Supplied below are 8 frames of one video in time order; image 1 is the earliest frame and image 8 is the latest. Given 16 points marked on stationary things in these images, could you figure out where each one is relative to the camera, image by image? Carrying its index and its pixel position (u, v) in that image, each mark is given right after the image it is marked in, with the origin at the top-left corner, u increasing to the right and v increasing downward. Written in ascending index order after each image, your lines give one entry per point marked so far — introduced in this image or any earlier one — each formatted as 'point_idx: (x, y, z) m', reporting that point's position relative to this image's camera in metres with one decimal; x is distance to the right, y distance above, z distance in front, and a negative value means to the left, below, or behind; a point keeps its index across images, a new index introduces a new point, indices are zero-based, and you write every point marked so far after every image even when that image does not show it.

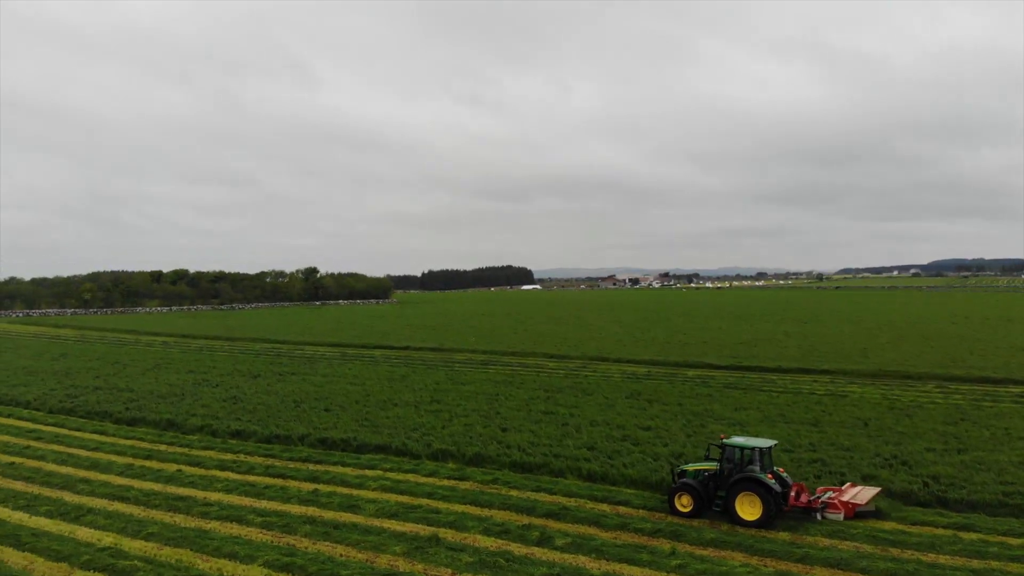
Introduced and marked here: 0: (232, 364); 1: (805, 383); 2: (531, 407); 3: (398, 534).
0: (-9.0, -2.5, +19.7) m
1: (+8.3, -2.7, +17.0) m
2: (+0.5, -2.7, +13.5) m
3: (-1.3, -3.1, +7.5) m
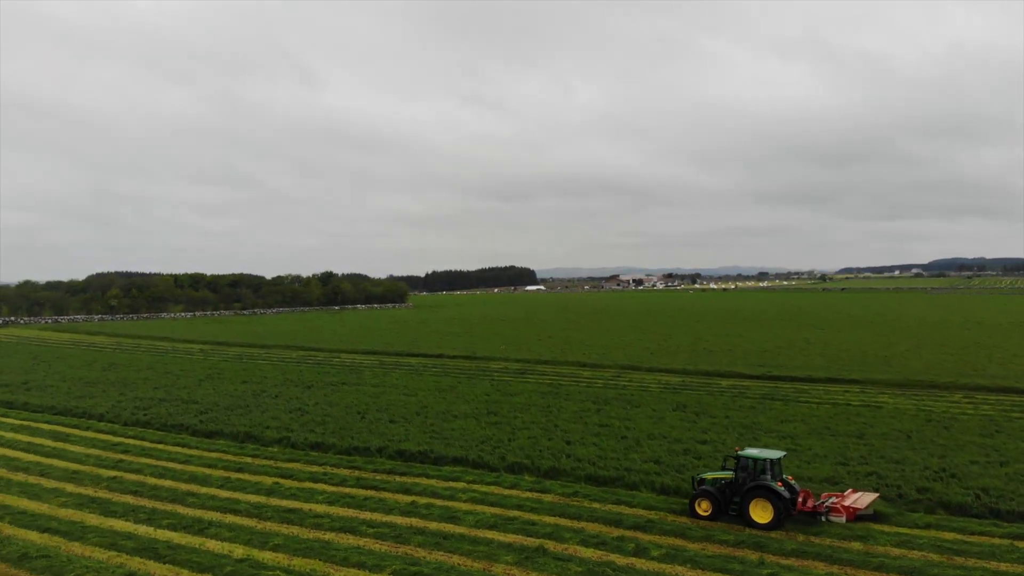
0: (-7.7, -2.9, +20.3) m
1: (+9.6, -3.1, +17.7) m
2: (+1.8, -3.1, +14.2) m
3: (0.0, -3.5, +8.2) m
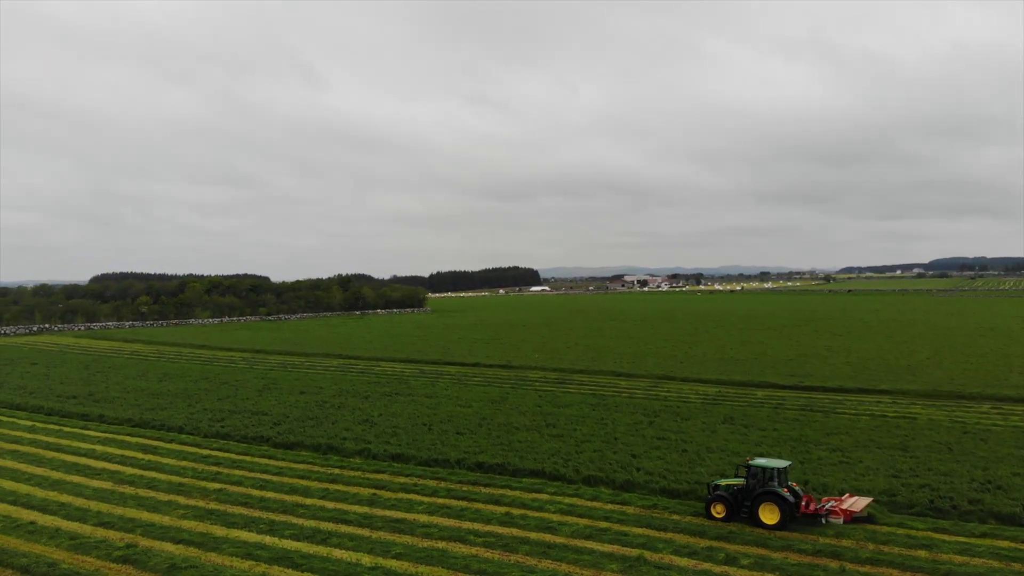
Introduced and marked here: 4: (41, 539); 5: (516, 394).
0: (-6.2, -3.4, +21.2) m
1: (+11.1, -3.6, +18.5) m
2: (+3.3, -3.6, +15.0) m
3: (+1.5, -4.0, +9.1) m
4: (-7.6, -4.1, +9.9) m
5: (+0.1, -3.5, +19.8) m
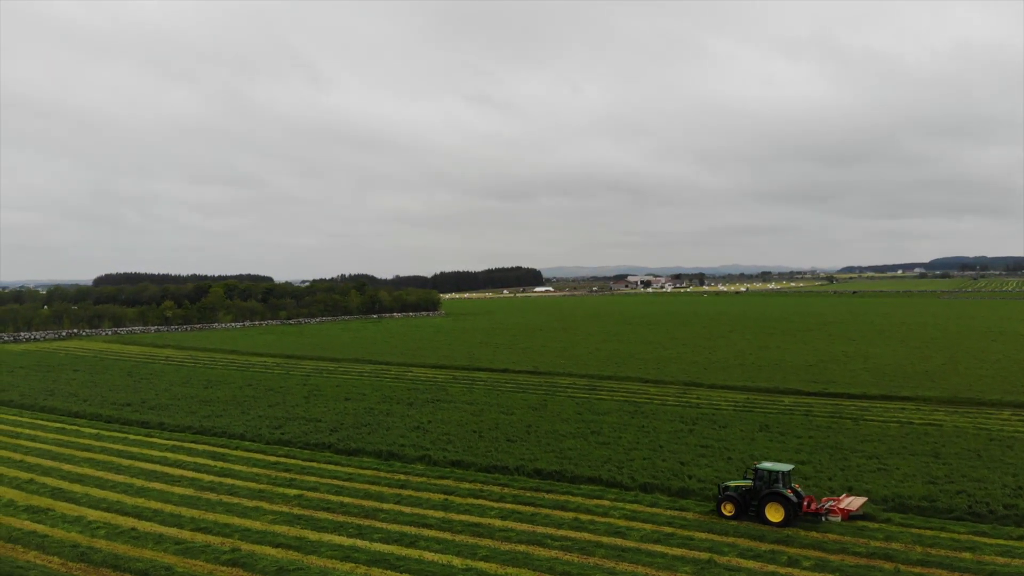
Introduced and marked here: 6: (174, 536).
0: (-4.9, -3.8, +22.0) m
1: (+12.4, -4.0, +19.3) m
2: (+4.6, -3.9, +15.8) m
3: (+2.7, -4.4, +9.9) m
4: (-6.3, -4.5, +10.7) m
5: (+1.4, -3.8, +20.6) m
6: (-6.1, -4.5, +10.9) m
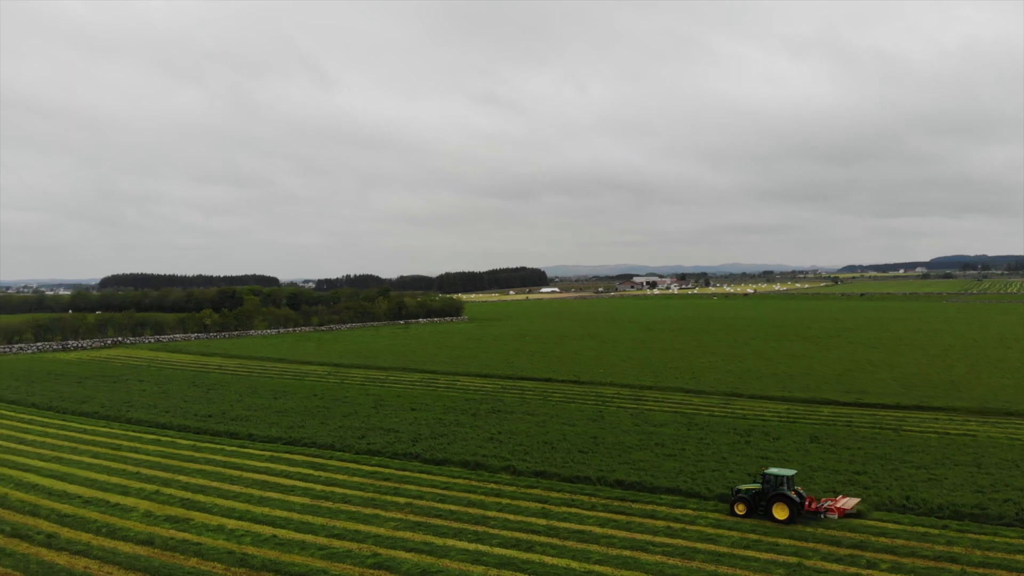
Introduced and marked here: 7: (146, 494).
0: (-2.9, -4.5, +23.3) m
1: (+14.4, -4.6, +20.7) m
2: (+6.6, -4.6, +17.1) m
3: (+4.8, -5.0, +11.2) m
4: (-4.3, -5.2, +12.0) m
5: (+3.5, -4.5, +22.0) m
6: (-4.0, -5.2, +12.3) m
7: (-9.0, -5.1, +15.0) m
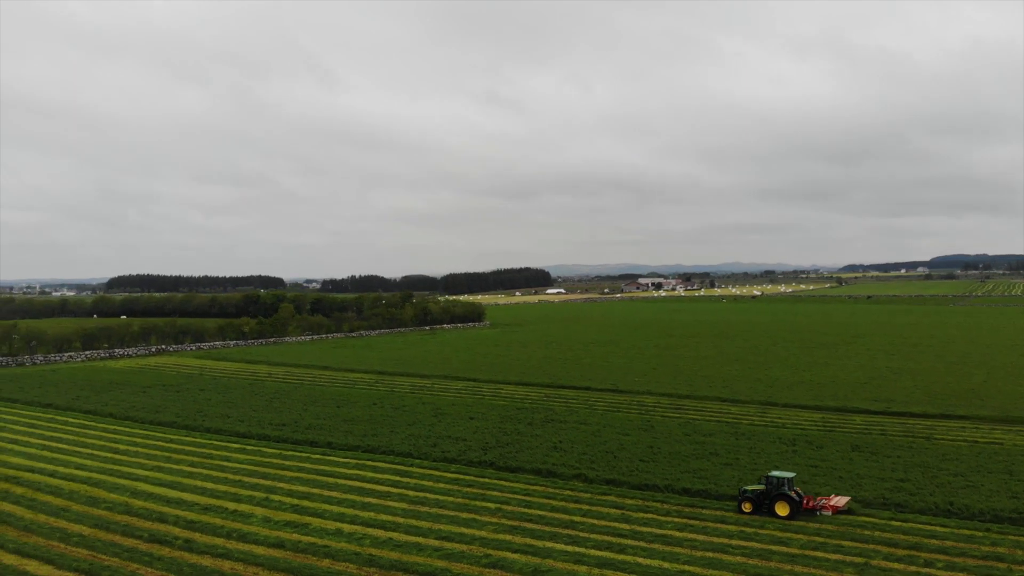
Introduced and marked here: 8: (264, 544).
0: (-0.8, -5.1, +24.8) m
1: (+16.5, -5.2, +22.2) m
2: (+8.7, -5.3, +18.6) m
3: (+6.9, -5.7, +12.7) m
4: (-2.2, -5.9, +13.5) m
5: (+5.5, -5.2, +23.5) m
6: (-1.9, -5.8, +13.8) m
7: (-6.9, -5.8, +16.5) m
8: (-5.7, -5.9, +14.0) m
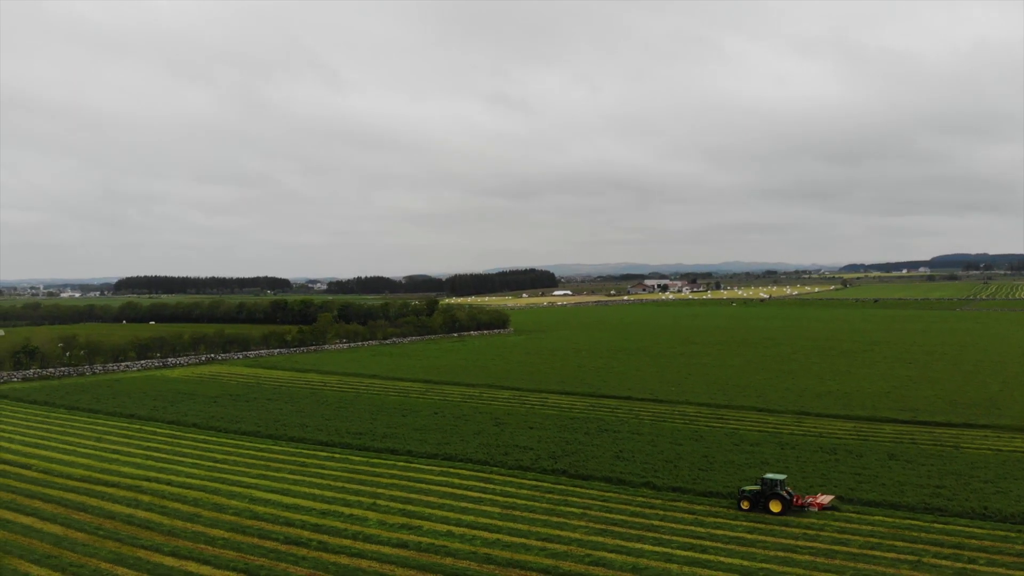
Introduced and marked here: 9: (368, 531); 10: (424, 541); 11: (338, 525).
0: (+1.7, -6.0, +26.8) m
1: (+18.9, -6.1, +24.2) m
2: (+11.2, -6.1, +20.7) m
3: (+9.3, -6.6, +14.7) m
4: (+0.3, -6.7, +15.5) m
5: (+8.0, -6.0, +25.5) m
6: (+0.5, -6.7, +15.8) m
7: (-4.5, -6.7, +18.5) m
8: (-3.3, -6.8, +16.0) m
9: (-4.0, -6.8, +16.9) m
10: (-2.4, -6.7, +16.2) m
11: (-5.0, -6.7, +17.2) m
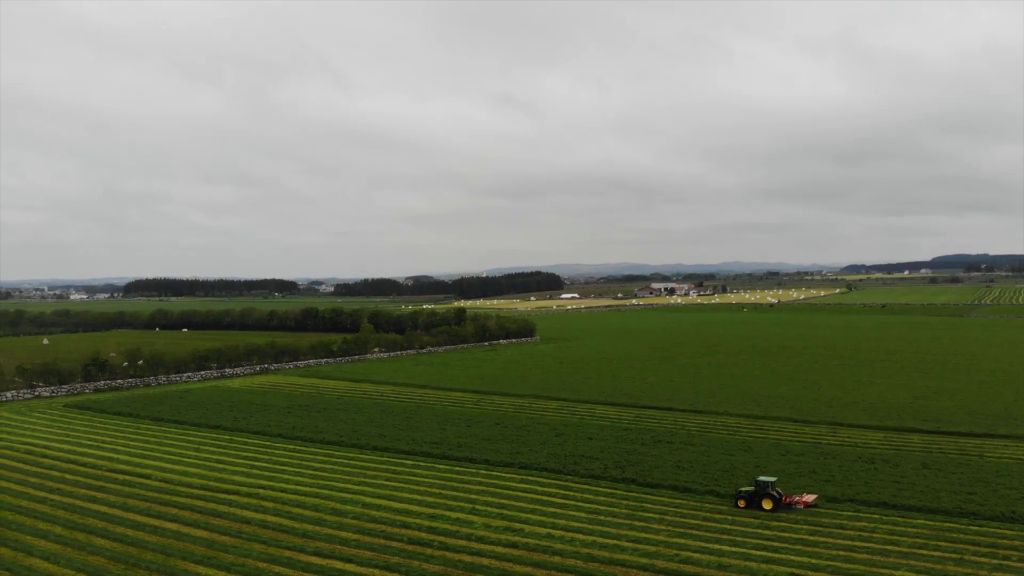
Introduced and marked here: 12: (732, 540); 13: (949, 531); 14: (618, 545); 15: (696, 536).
0: (+4.6, -7.1, +29.4) m
1: (+21.8, -7.1, +26.7) m
2: (+14.1, -7.2, +23.2) m
3: (+12.2, -7.7, +17.3) m
4: (+3.2, -7.8, +18.1) m
5: (+10.9, -7.1, +28.0) m
6: (+3.4, -7.8, +18.3) m
7: (-1.6, -7.7, +21.0) m
8: (-0.4, -7.9, +18.5) m
9: (-1.1, -7.9, +19.4) m
10: (+0.5, -7.8, +18.7) m
11: (-2.1, -7.8, +19.8) m
12: (+6.7, -7.7, +18.6) m
13: (+13.3, -7.6, +18.9) m
14: (+3.1, -7.8, +18.4) m
15: (+5.7, -7.8, +19.0) m
